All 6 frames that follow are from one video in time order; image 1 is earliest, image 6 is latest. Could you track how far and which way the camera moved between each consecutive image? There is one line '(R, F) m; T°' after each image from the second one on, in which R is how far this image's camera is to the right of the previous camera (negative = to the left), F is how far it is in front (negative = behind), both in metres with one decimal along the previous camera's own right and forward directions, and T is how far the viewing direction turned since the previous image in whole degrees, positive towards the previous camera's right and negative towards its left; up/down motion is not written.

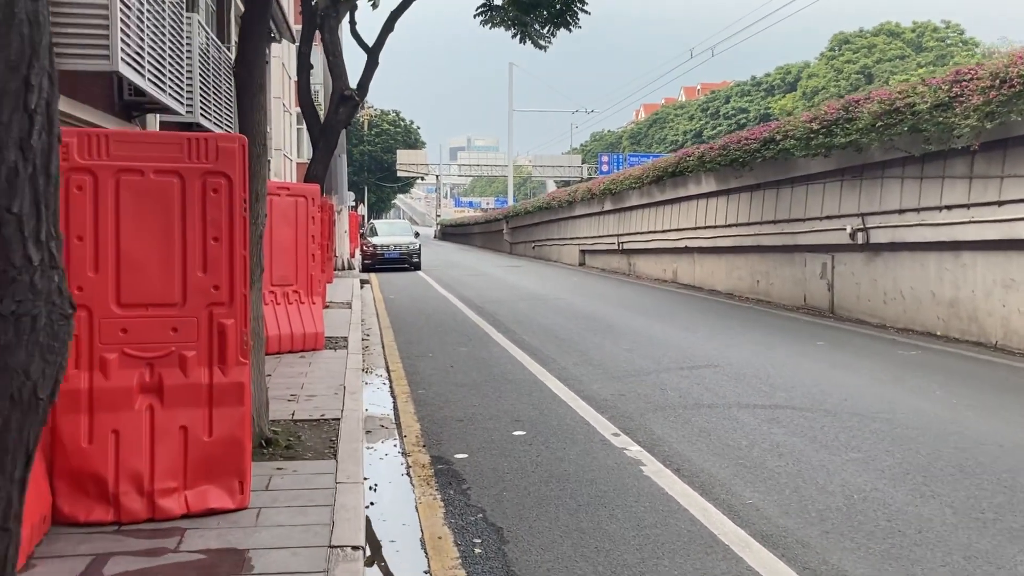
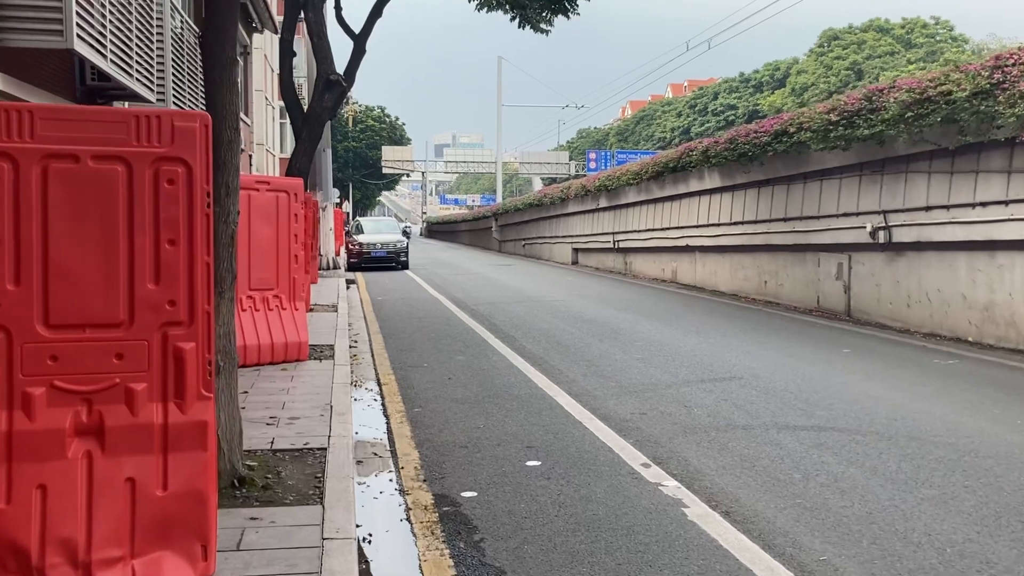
(-0.2, +0.8) m; +1°
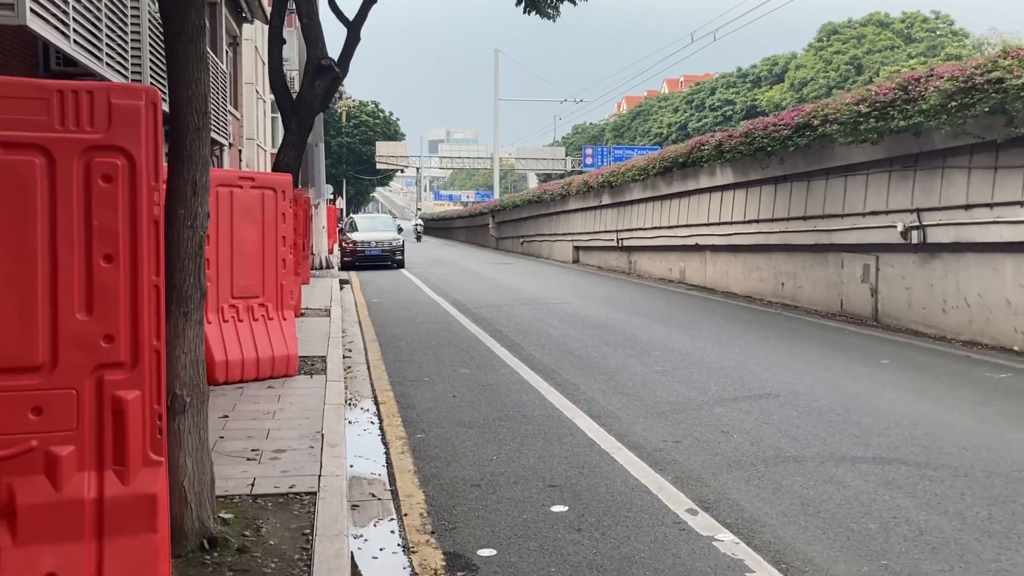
(-0.1, +0.8) m; 0°
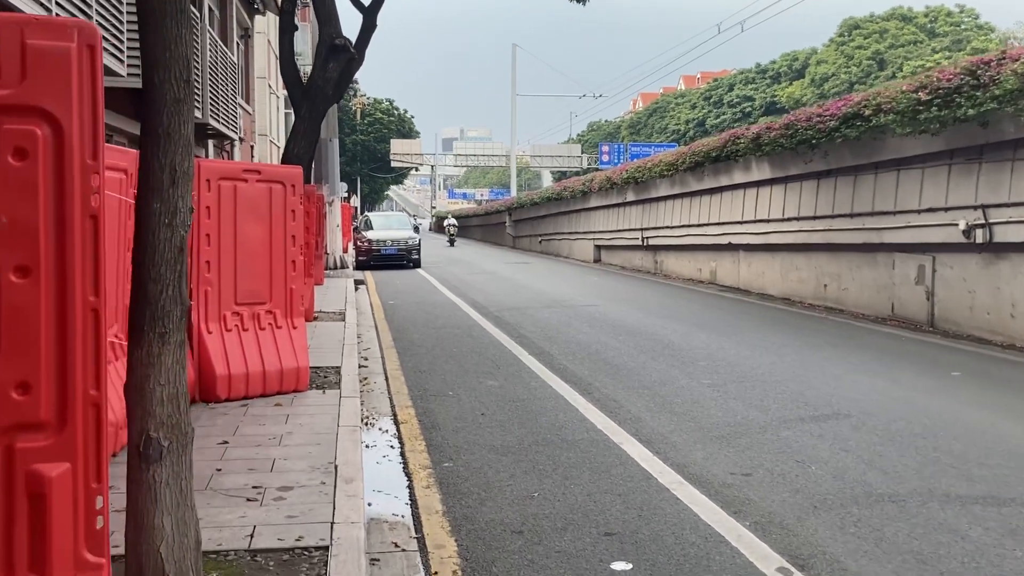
(-0.2, +0.8) m; -1°
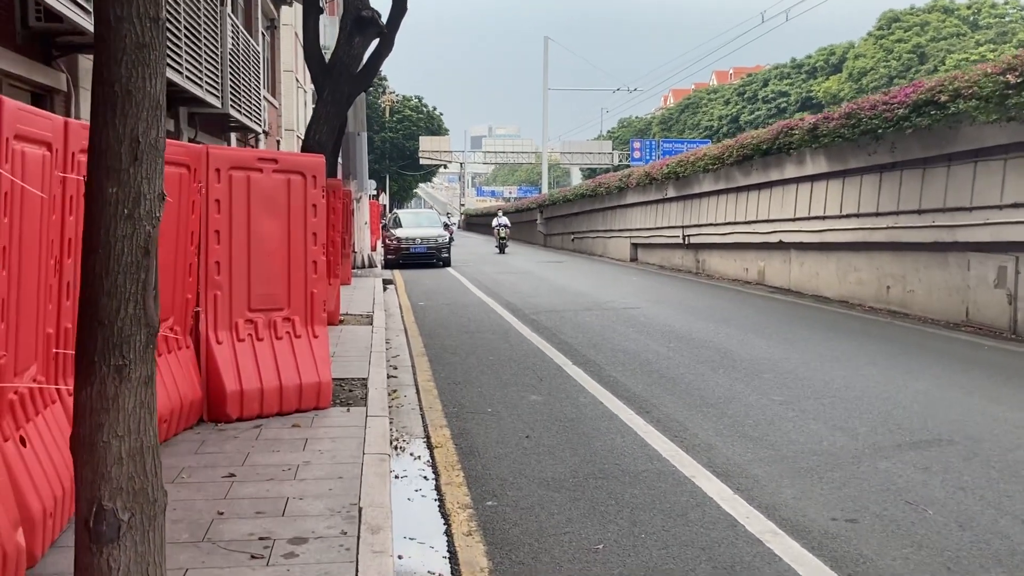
(-0.1, +0.8) m; -2°
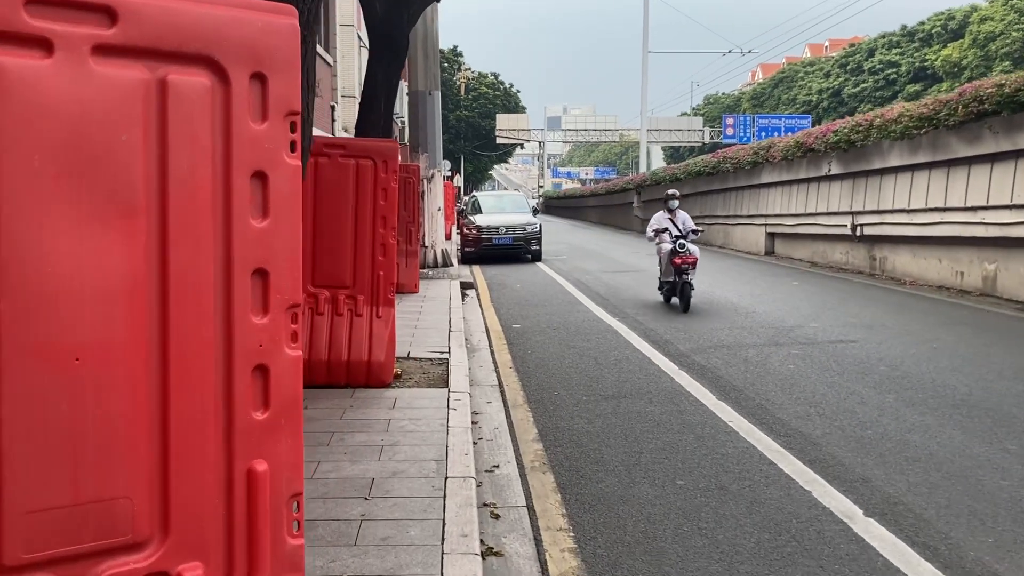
(-0.7, +4.4) m; -4°
